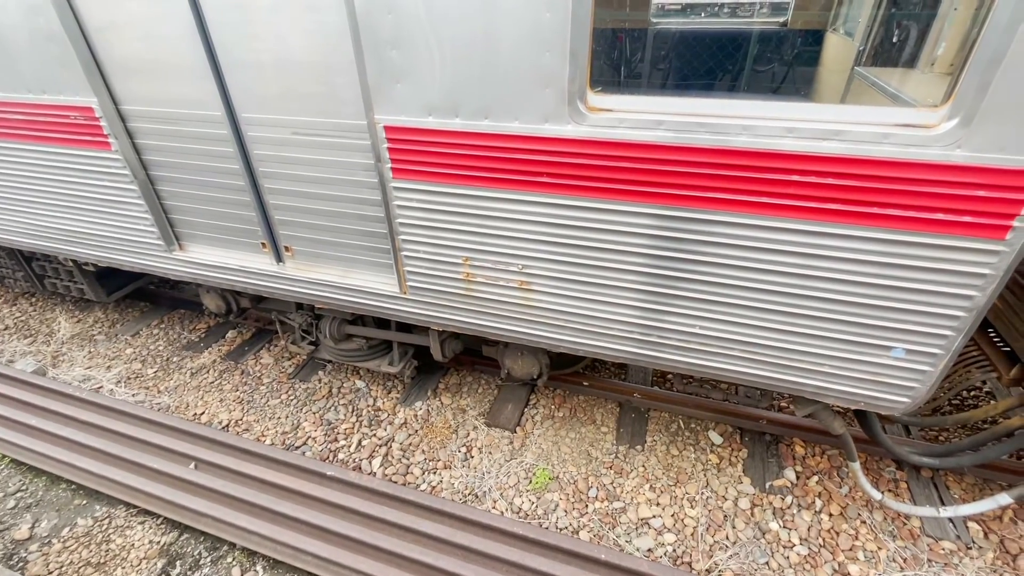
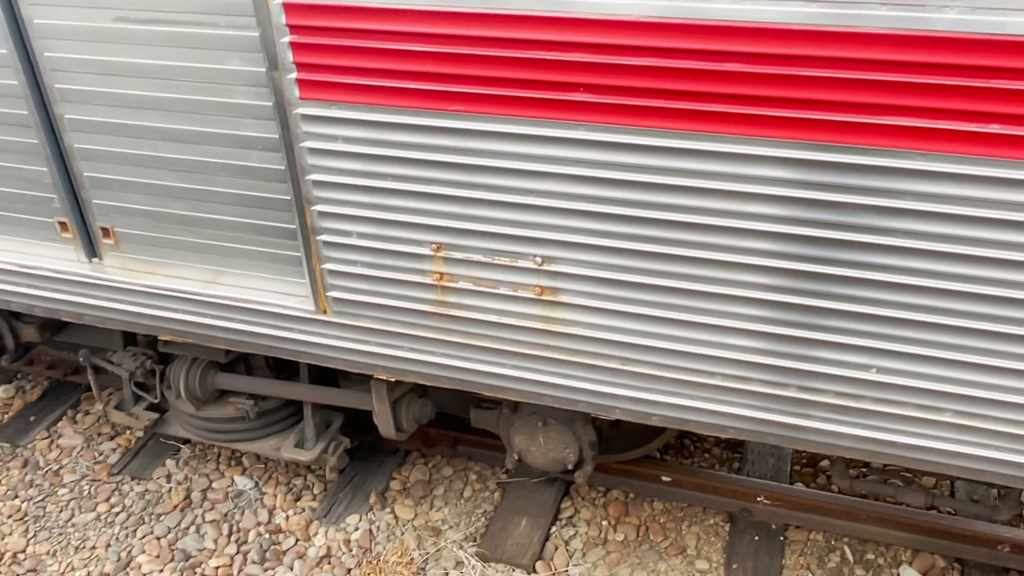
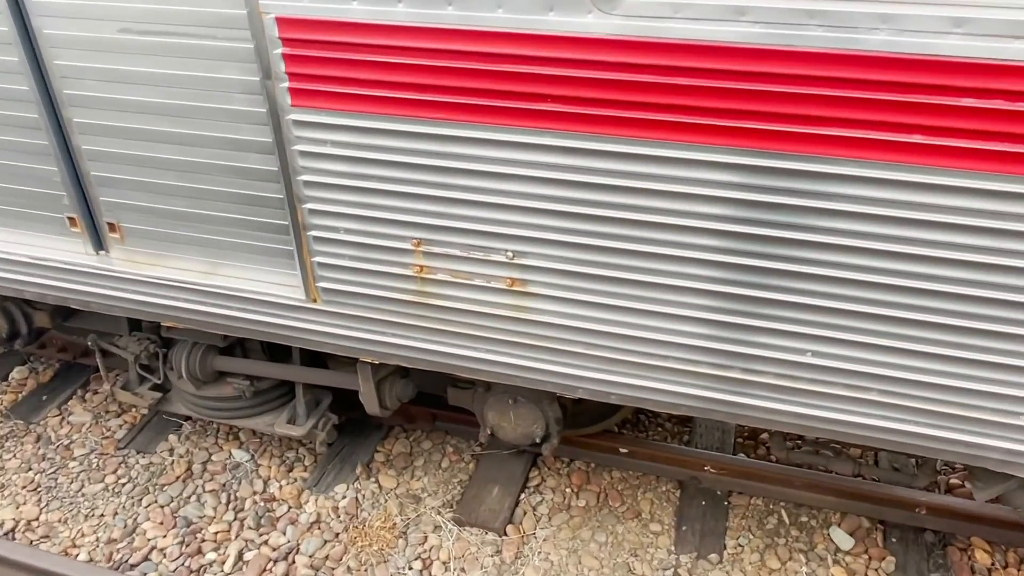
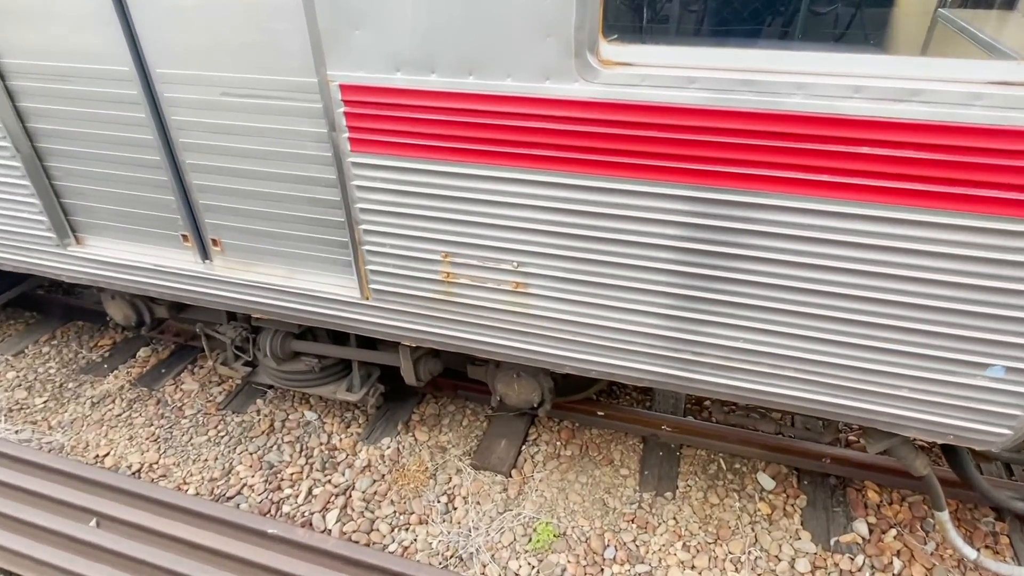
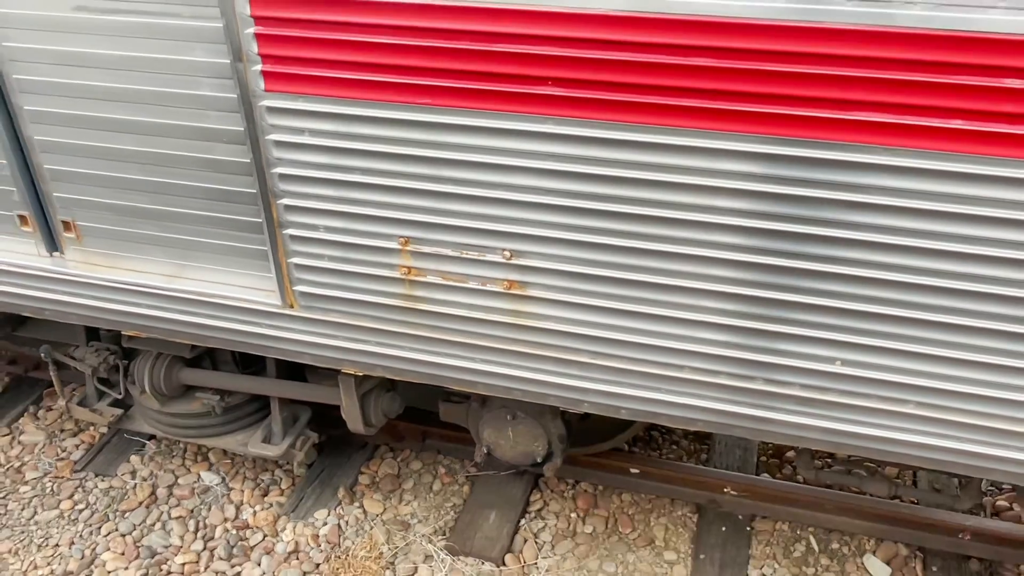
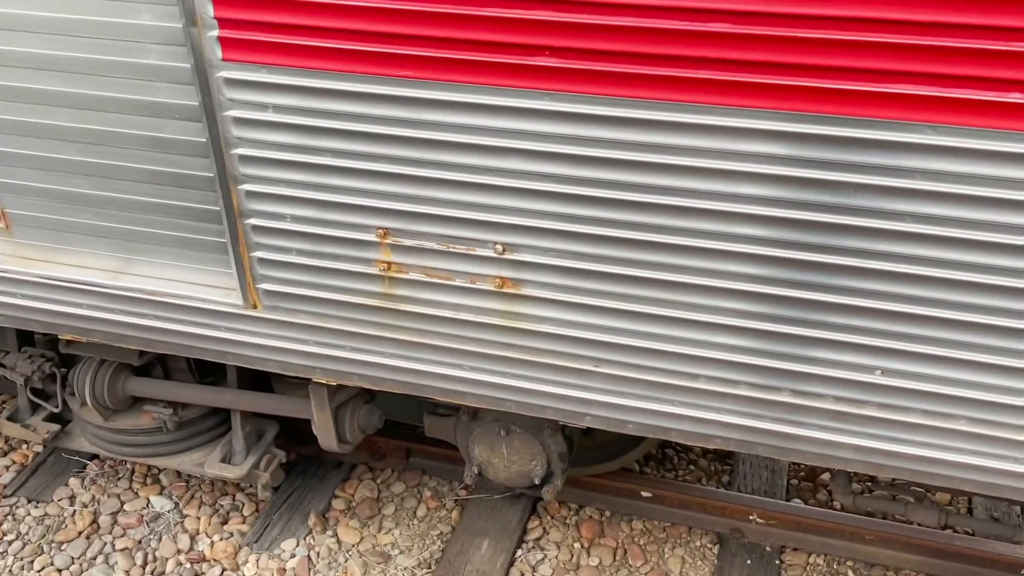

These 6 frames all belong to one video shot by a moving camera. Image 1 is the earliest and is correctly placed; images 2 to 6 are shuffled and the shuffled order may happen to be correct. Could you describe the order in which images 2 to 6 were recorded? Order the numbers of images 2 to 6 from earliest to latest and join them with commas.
4, 3, 6, 5, 2
